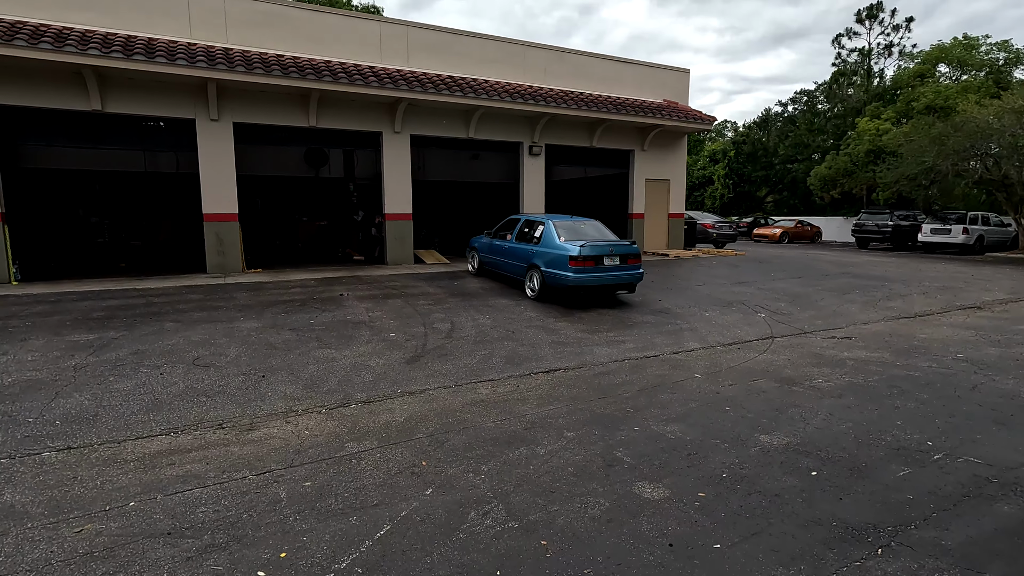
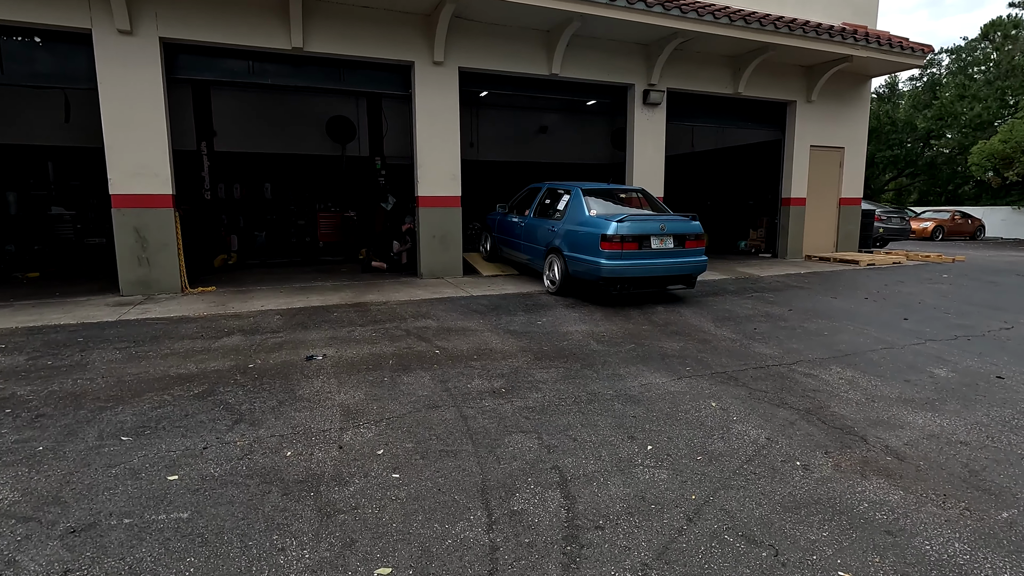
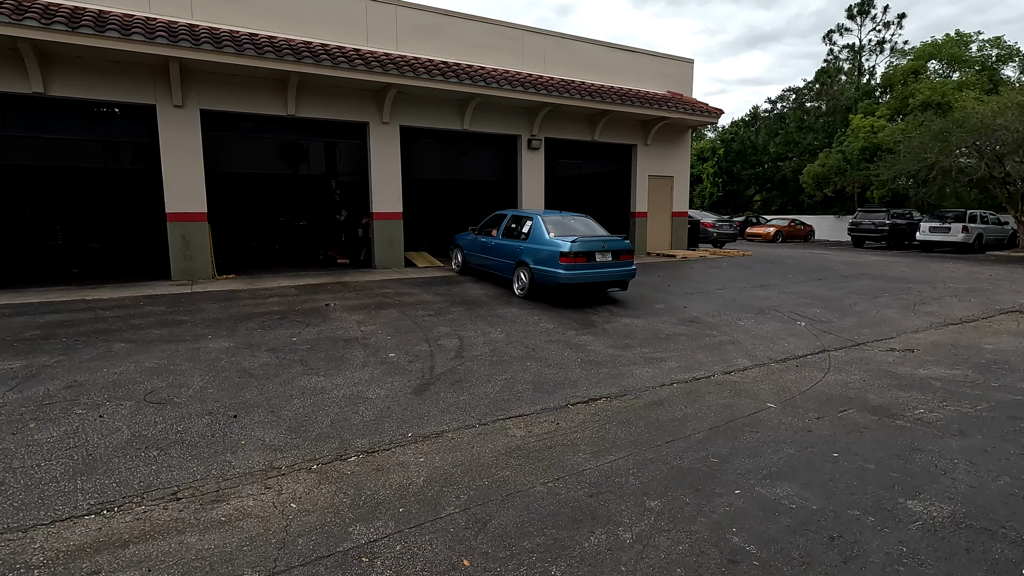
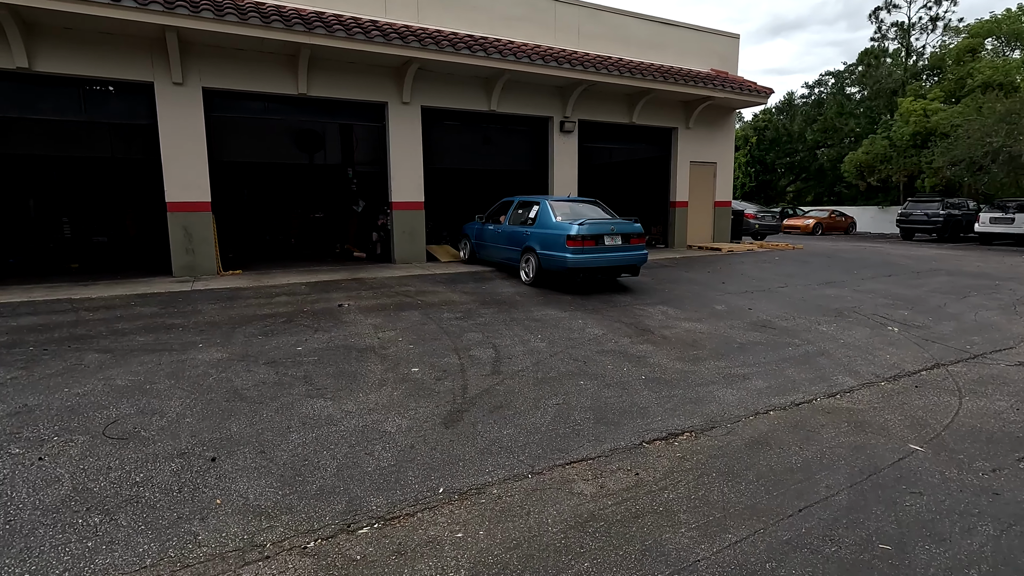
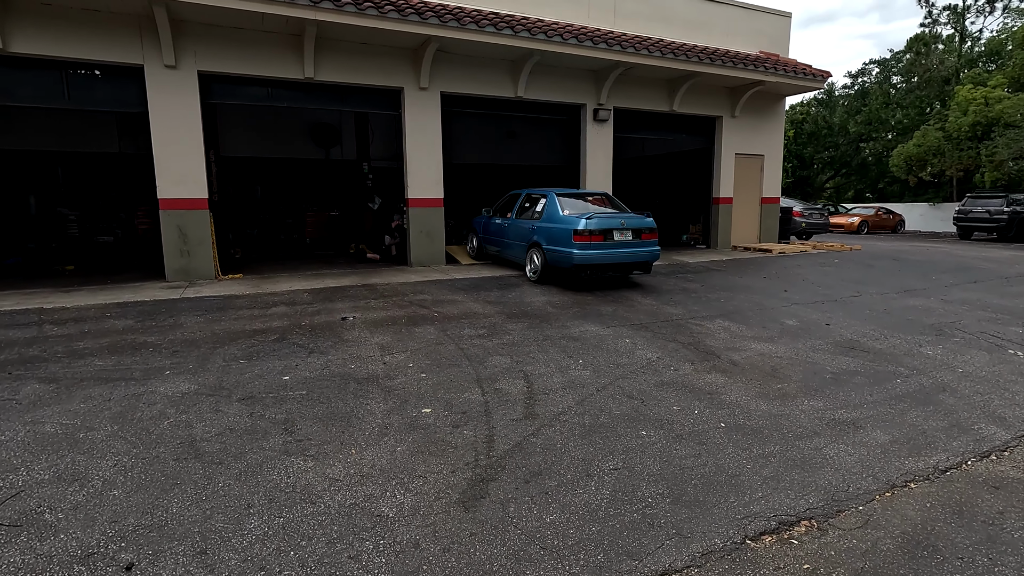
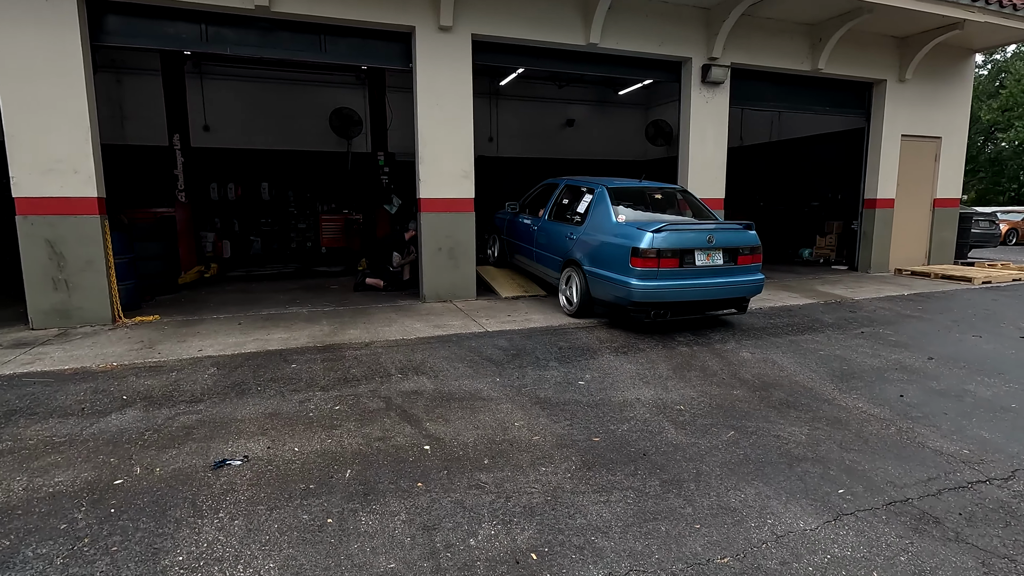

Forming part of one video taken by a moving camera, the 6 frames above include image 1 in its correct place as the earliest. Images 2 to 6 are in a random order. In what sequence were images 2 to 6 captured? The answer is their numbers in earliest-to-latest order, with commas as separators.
3, 4, 5, 2, 6
